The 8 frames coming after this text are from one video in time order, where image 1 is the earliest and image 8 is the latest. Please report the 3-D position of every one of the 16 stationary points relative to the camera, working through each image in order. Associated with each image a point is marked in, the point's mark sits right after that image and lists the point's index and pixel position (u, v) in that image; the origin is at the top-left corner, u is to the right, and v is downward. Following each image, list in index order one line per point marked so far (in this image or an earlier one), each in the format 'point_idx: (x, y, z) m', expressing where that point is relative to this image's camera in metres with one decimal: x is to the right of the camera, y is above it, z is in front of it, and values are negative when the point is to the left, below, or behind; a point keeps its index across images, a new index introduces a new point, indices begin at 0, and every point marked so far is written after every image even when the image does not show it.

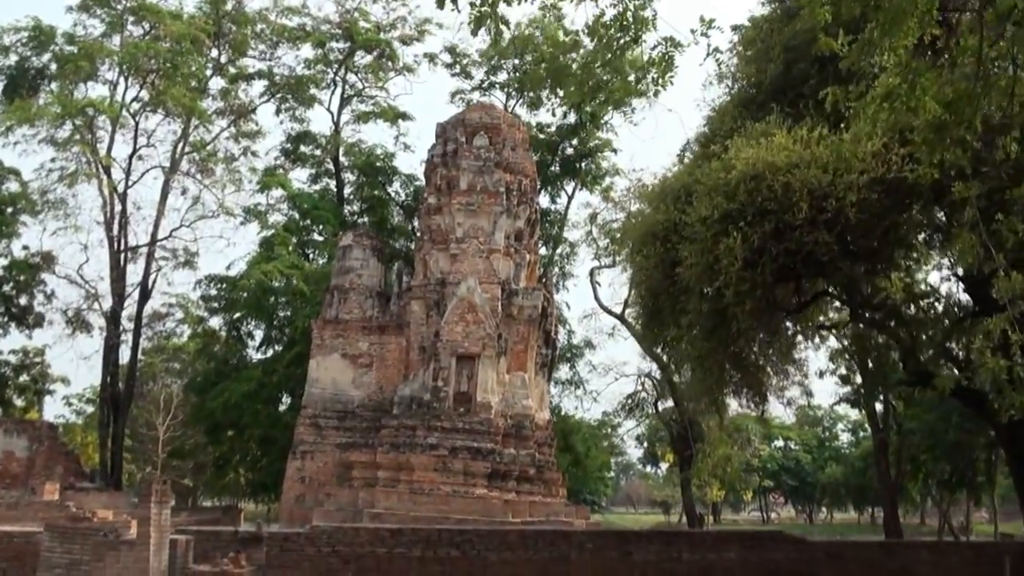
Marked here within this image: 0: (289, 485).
0: (-3.5, -3.1, +15.9) m
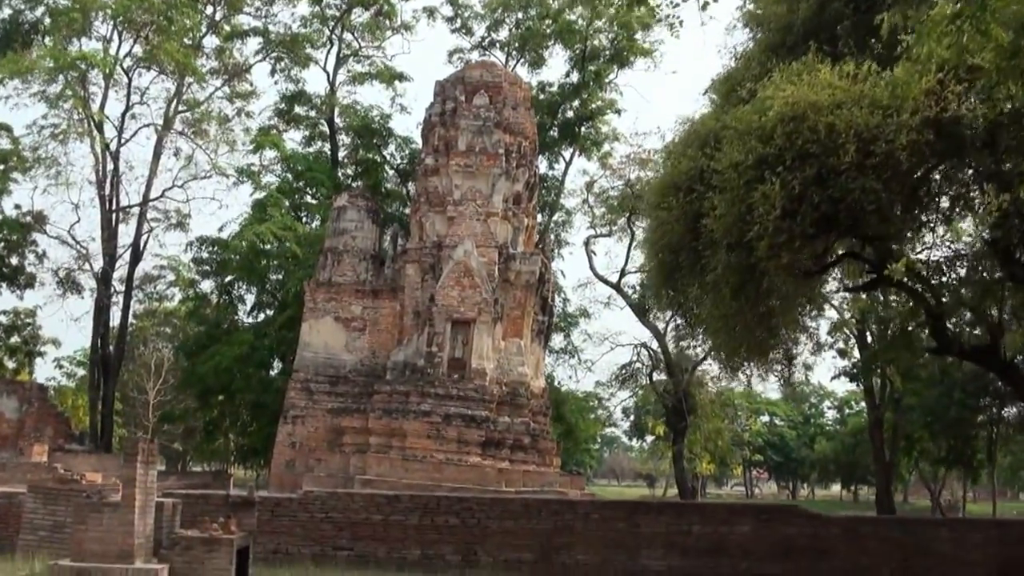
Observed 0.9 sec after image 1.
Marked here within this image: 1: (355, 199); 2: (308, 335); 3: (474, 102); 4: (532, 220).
0: (-3.6, -2.5, +15.6) m
1: (-2.7, +1.5, +17.4) m
2: (-3.3, -0.8, +16.4) m
3: (-0.6, +3.1, +17.0) m
4: (+0.3, +1.1, +17.1) m
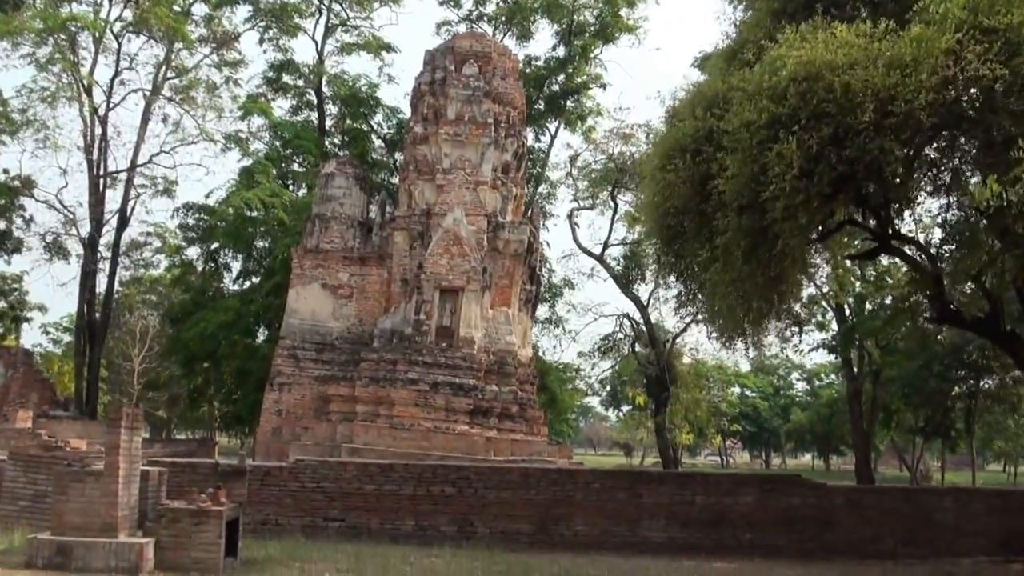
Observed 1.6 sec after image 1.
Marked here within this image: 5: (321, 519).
0: (-3.8, -2.0, +15.6) m
1: (-2.9, +2.1, +17.2) m
2: (-3.5, -0.2, +16.2) m
3: (-0.8, +3.6, +16.8) m
4: (+0.2, +1.7, +17.0) m
5: (-2.0, -2.5, +11.0) m
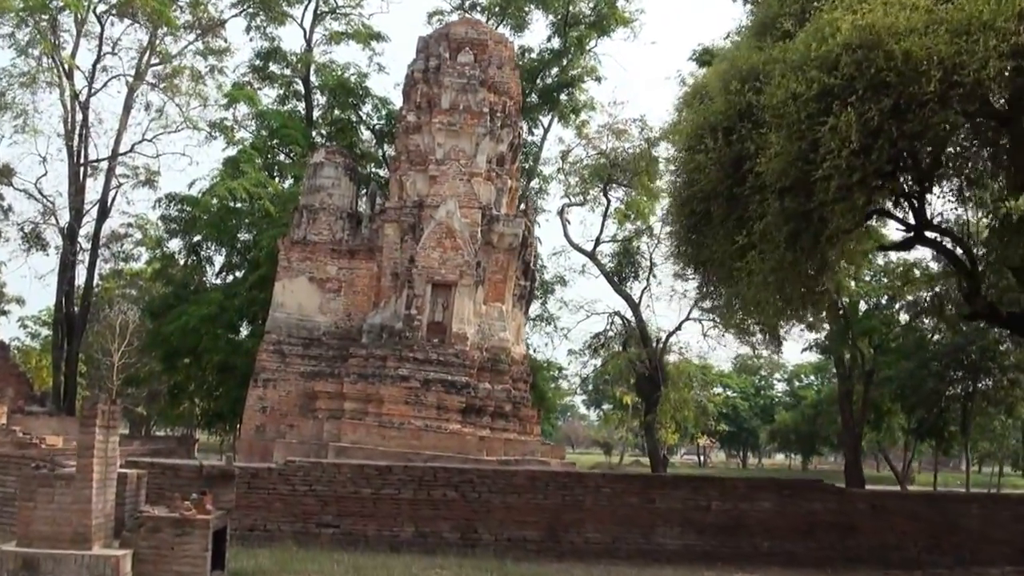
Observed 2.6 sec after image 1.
0: (-3.9, -1.9, +15.0) m
1: (-3.0, +2.2, +16.7) m
2: (-3.6, -0.1, +15.7) m
3: (-0.9, +3.7, +16.3) m
4: (+0.1, +1.7, +16.5) m
5: (-2.0, -2.5, +10.5) m
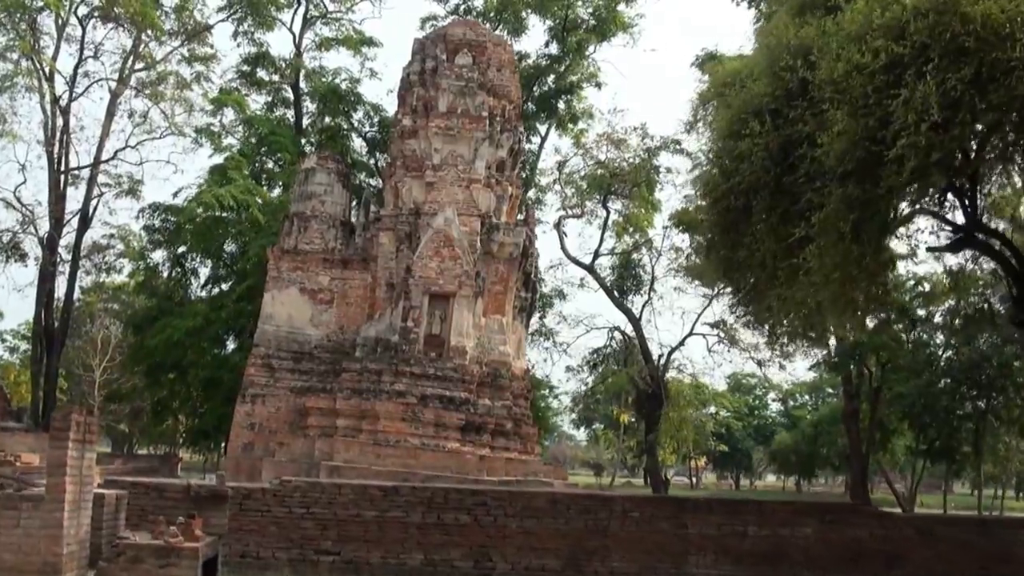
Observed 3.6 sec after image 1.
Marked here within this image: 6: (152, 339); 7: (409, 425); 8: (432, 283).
0: (-3.9, -2.0, +14.3) m
1: (-3.0, +2.0, +16.0) m
2: (-3.6, -0.3, +15.0) m
3: (-0.9, +3.5, +15.7) m
4: (+0.1, +1.5, +15.8) m
5: (-2.0, -2.5, +9.7) m
6: (-6.7, -0.9, +18.8) m
7: (-1.3, -1.8, +13.2) m
8: (-1.1, +0.1, +14.2) m
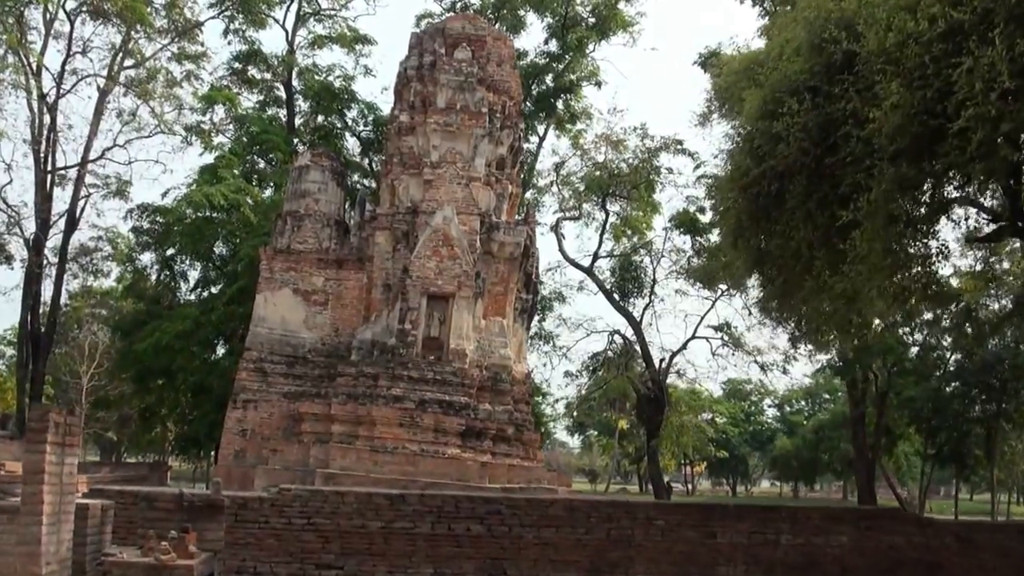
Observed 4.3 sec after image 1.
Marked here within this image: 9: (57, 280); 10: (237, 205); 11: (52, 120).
0: (-3.9, -2.0, +13.8) m
1: (-3.0, +2.0, +15.6) m
2: (-3.6, -0.3, +14.5) m
3: (-0.9, +3.5, +15.3) m
4: (+0.1, +1.5, +15.4) m
5: (-1.9, -2.5, +9.2) m
6: (-6.7, -1.0, +18.3) m
7: (-1.3, -1.8, +12.7) m
8: (-1.1, +0.1, +13.7) m
9: (-8.9, +0.2, +19.7) m
10: (-5.0, +1.5, +18.4) m
11: (-8.5, +3.1, +18.6) m
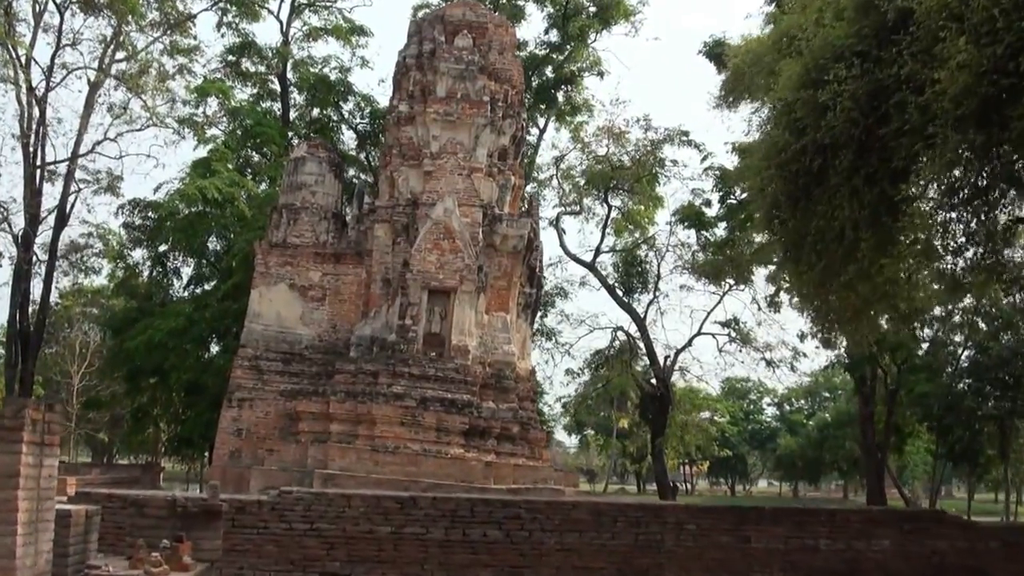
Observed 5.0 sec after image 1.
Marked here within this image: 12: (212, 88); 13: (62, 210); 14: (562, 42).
0: (-3.8, -2.0, +13.3) m
1: (-2.9, +2.1, +15.1) m
2: (-3.5, -0.2, +14.0) m
3: (-0.8, +3.6, +14.8) m
4: (+0.1, +1.6, +15.0) m
5: (-1.8, -2.4, +8.8) m
6: (-6.7, -0.9, +17.8) m
7: (-1.2, -1.7, +12.2) m
8: (-1.1, +0.1, +13.3) m
9: (-8.8, +0.2, +19.2) m
10: (-5.0, +1.6, +17.9) m
11: (-8.5, +3.1, +18.1) m
12: (-5.5, +3.7, +18.7) m
13: (-8.7, +1.5, +19.4) m
14: (+1.0, +4.8, +19.6) m
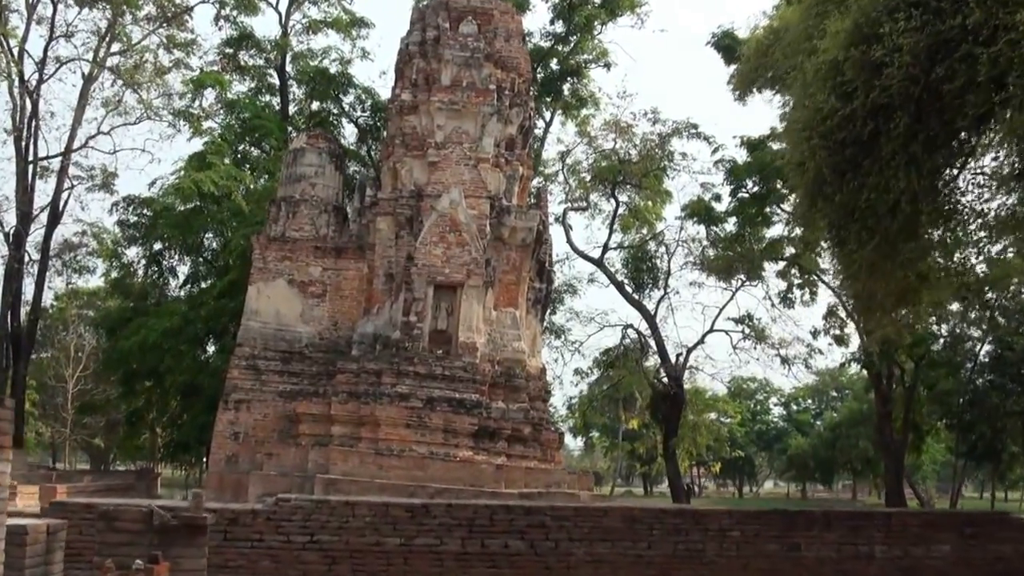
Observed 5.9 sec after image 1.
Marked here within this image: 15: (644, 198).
0: (-3.7, -1.9, +12.7) m
1: (-2.8, +2.1, +14.5) m
2: (-3.4, -0.2, +13.4) m
3: (-0.7, +3.6, +14.3) m
4: (+0.2, +1.7, +14.4) m
5: (-1.7, -2.4, +8.2) m
6: (-6.5, -0.9, +17.2) m
7: (-1.1, -1.6, +11.6) m
8: (-0.9, +0.2, +12.7) m
9: (-8.7, +0.2, +18.6) m
10: (-4.9, +1.6, +17.3) m
11: (-8.4, +3.1, +17.5) m
12: (-5.4, +3.7, +18.1) m
13: (-8.5, +1.5, +18.8) m
14: (+1.1, +4.8, +19.0) m
15: (+2.7, +1.8, +20.0) m
